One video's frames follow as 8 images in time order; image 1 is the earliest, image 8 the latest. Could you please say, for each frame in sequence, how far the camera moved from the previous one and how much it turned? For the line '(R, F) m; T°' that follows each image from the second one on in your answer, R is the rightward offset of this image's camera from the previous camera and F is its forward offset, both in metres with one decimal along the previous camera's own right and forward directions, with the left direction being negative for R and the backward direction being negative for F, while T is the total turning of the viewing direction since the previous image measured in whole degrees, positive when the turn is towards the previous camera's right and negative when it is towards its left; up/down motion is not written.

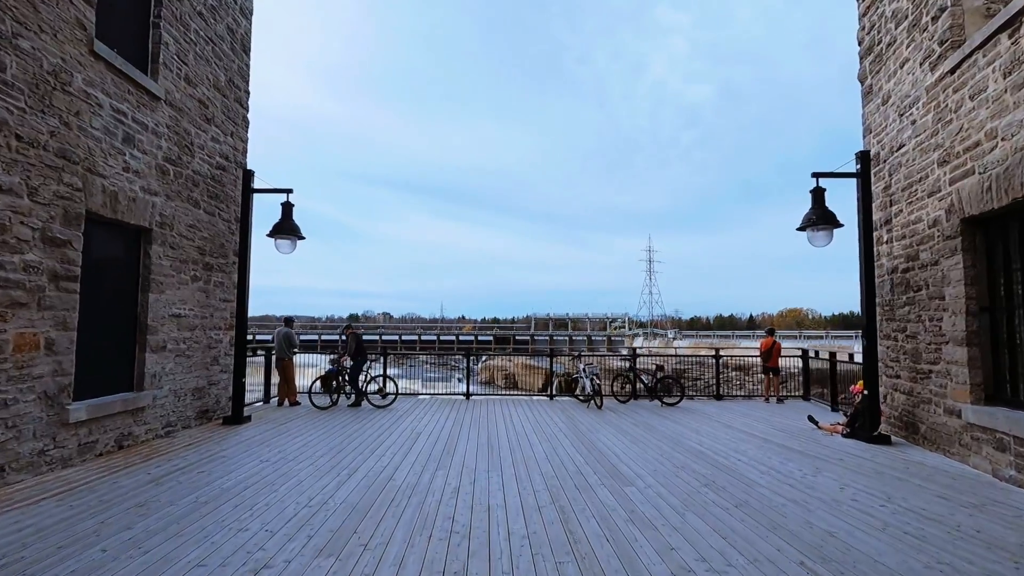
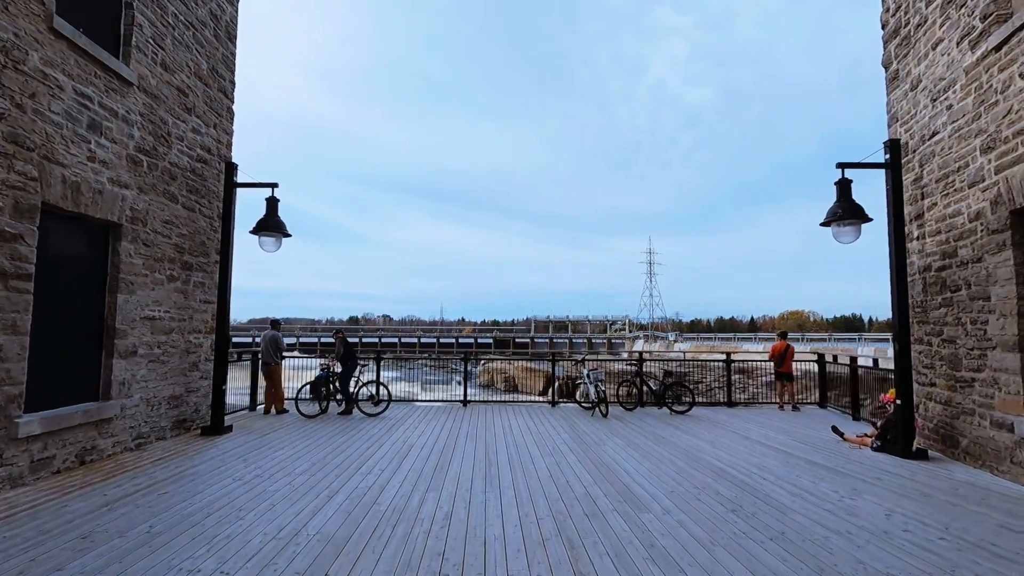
(0.0, +0.6) m; 0°
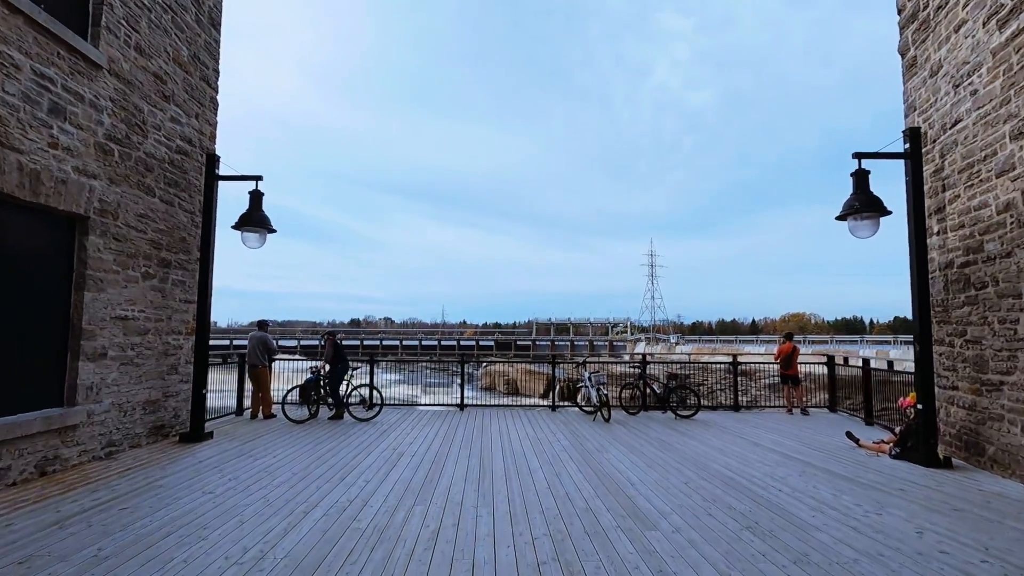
(+0.1, +0.4) m; 0°
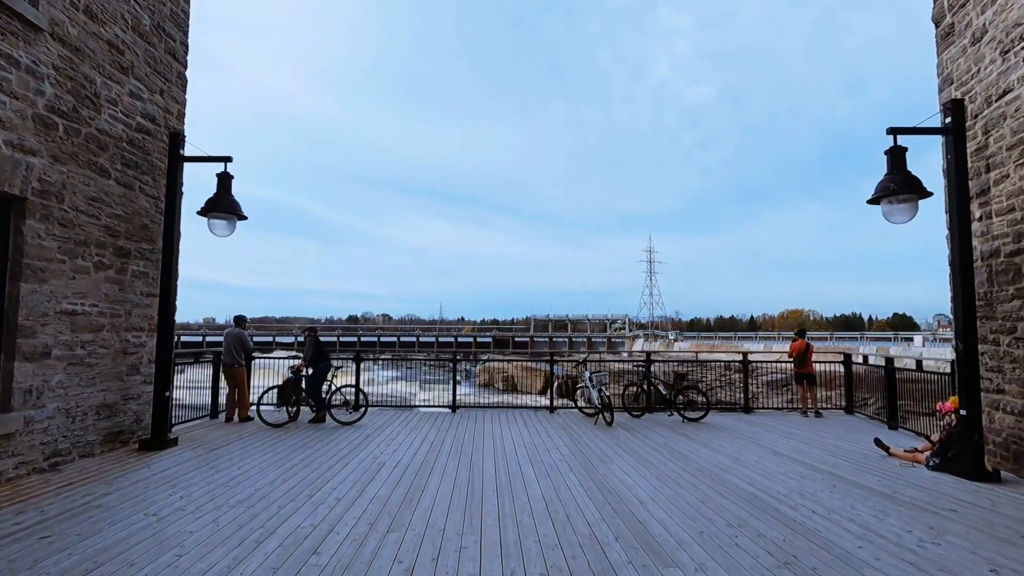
(+0.1, +0.7) m; 0°
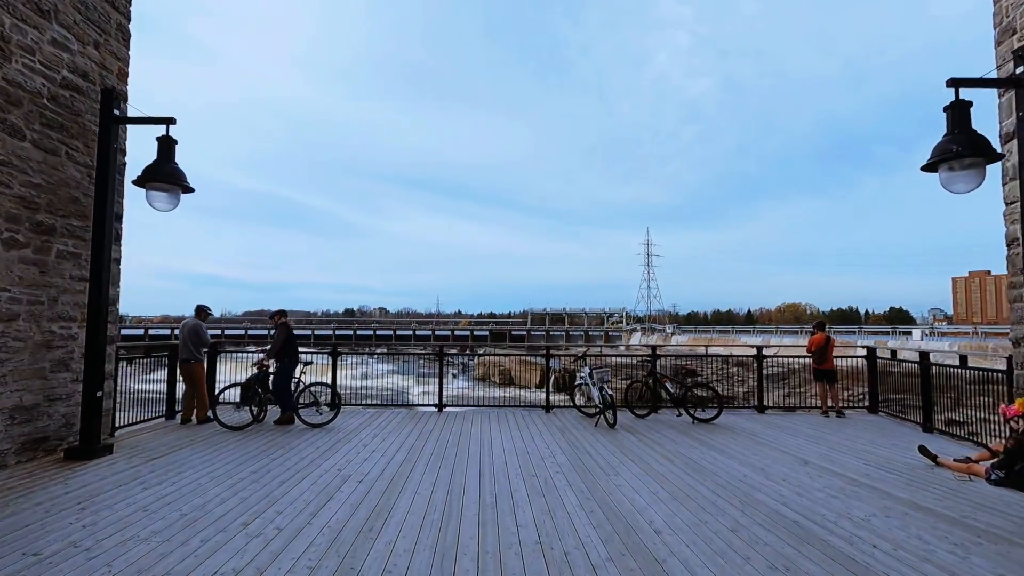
(+0.1, +0.9) m; 0°
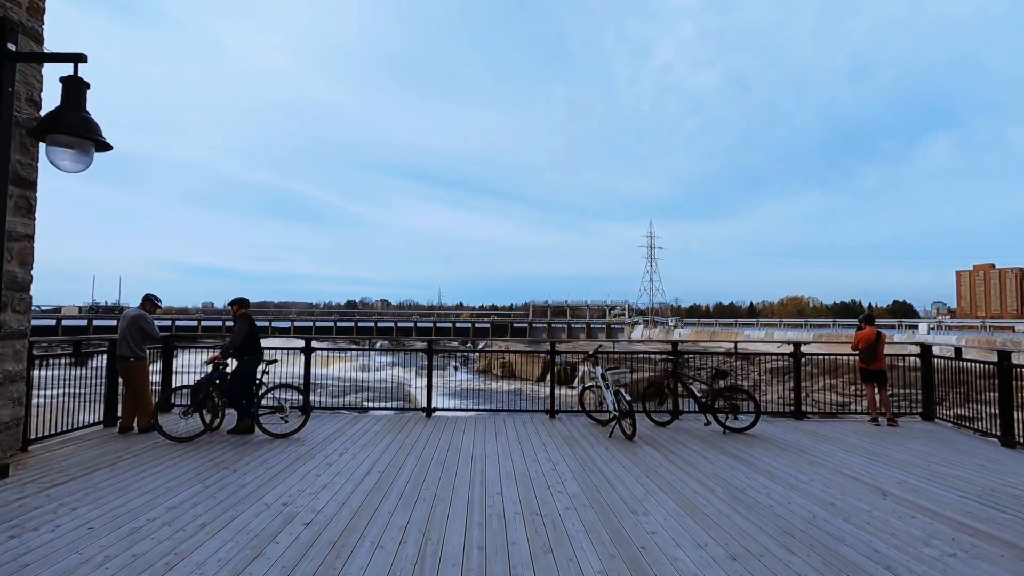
(0.0, +1.2) m; 0°
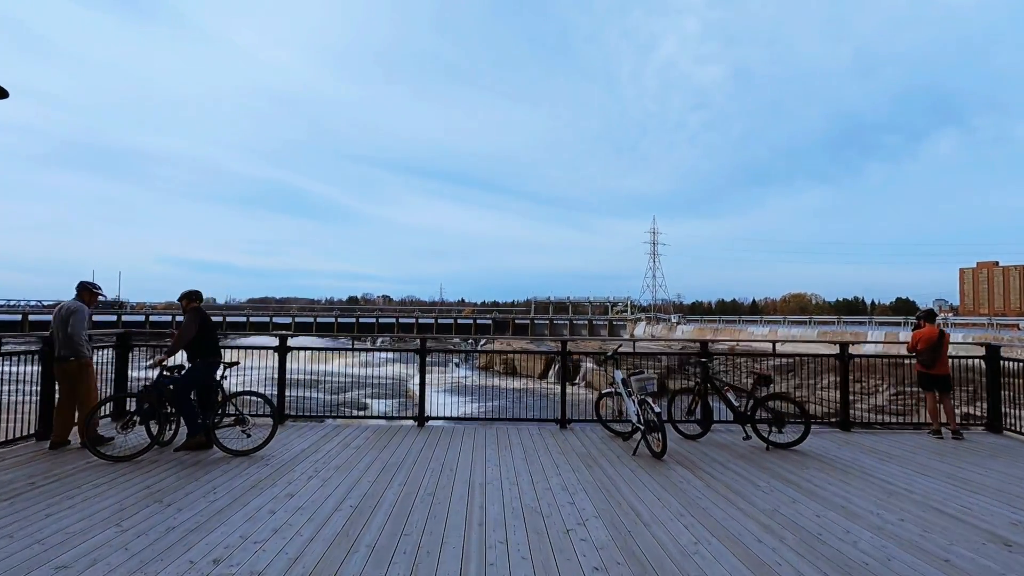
(0.0, +1.1) m; 0°
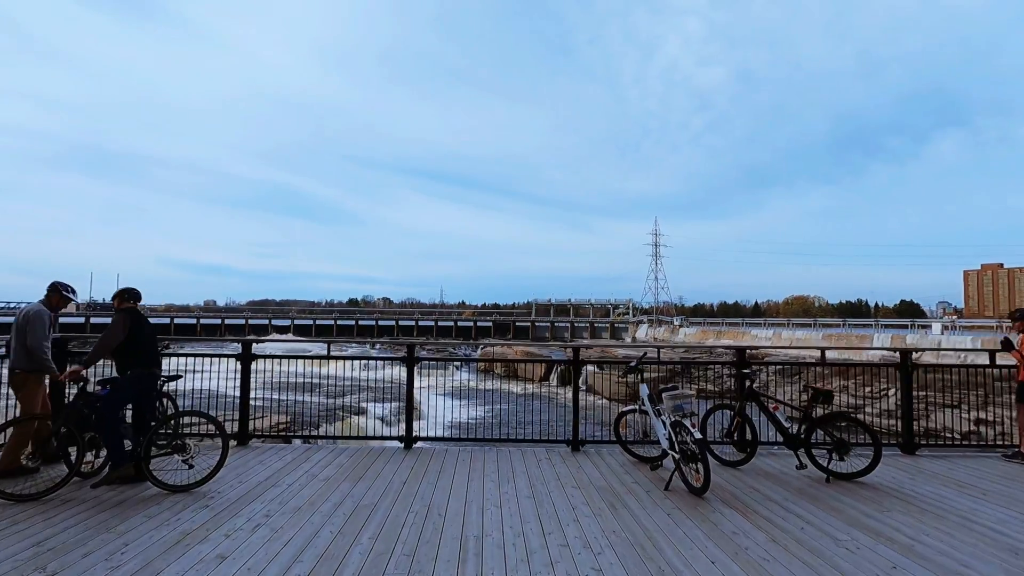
(0.0, +1.1) m; 0°
